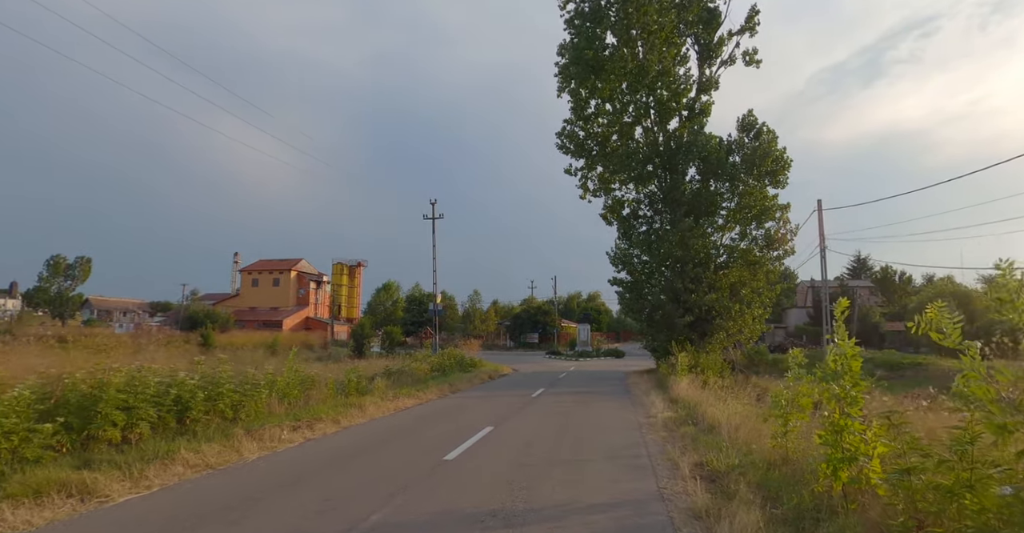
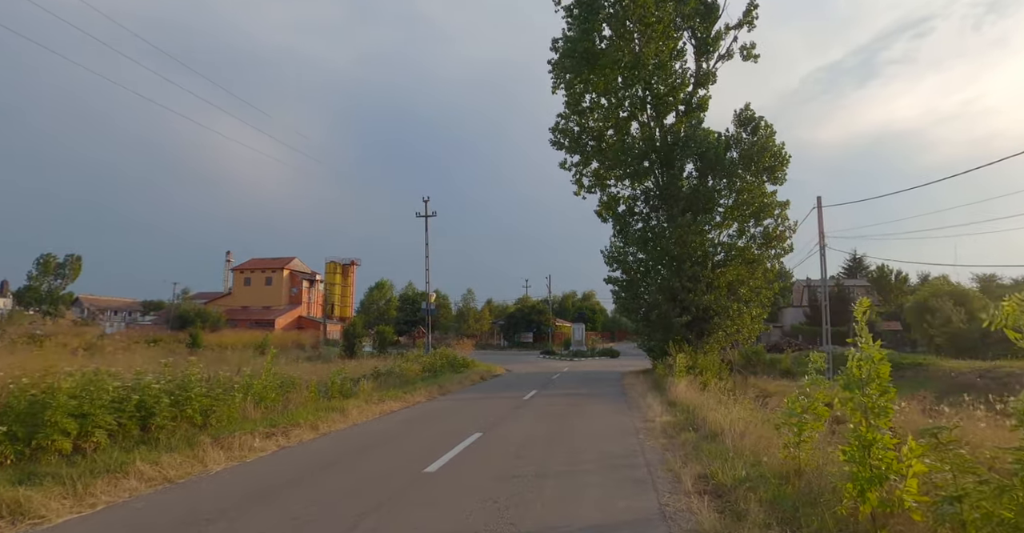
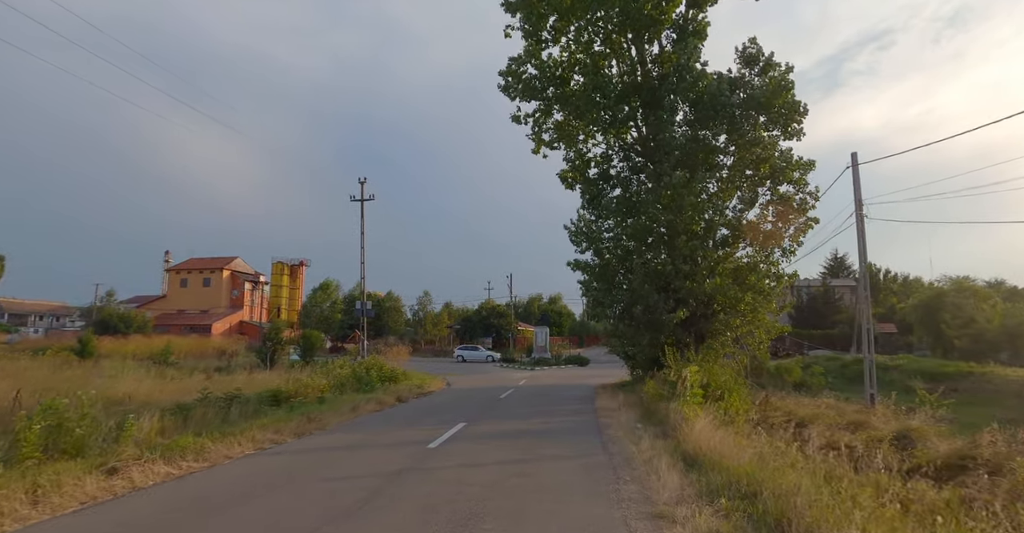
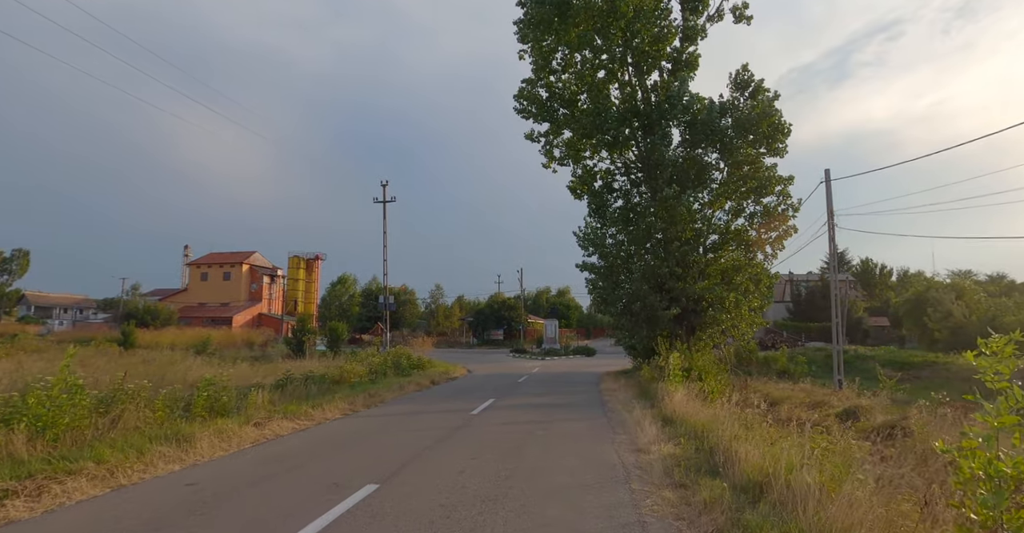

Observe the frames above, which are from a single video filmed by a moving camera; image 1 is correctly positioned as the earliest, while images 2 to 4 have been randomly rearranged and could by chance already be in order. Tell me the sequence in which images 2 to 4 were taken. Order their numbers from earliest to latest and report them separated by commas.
2, 4, 3
